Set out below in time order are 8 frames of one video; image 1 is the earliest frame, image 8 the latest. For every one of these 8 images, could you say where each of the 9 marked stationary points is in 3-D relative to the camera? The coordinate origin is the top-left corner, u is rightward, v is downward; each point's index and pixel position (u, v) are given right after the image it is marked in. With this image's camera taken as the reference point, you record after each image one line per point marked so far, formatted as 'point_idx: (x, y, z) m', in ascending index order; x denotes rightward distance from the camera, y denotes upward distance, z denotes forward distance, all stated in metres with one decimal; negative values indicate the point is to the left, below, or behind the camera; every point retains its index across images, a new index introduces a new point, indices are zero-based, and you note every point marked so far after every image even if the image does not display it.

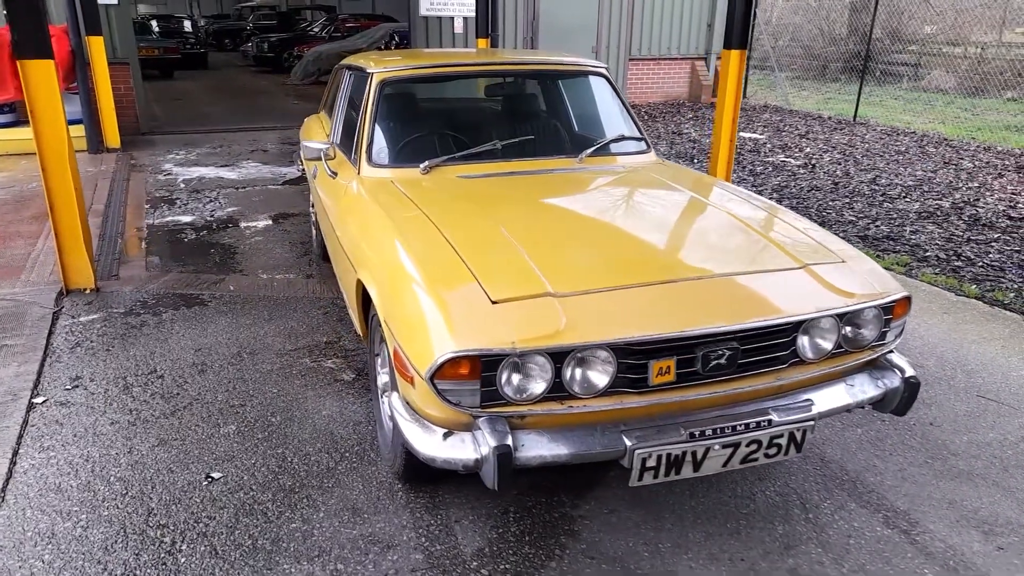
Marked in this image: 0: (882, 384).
0: (+1.2, -0.3, +2.4) m
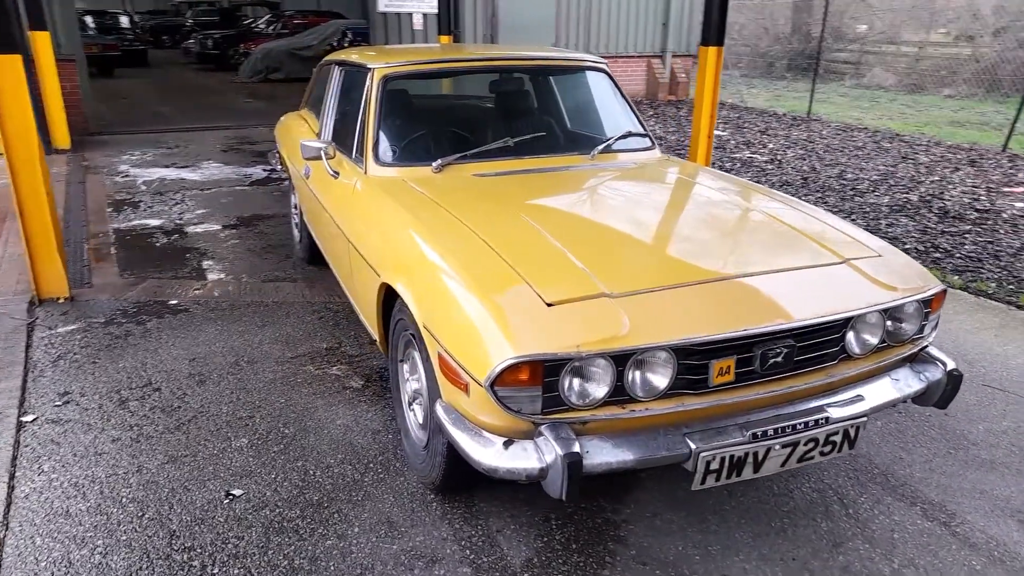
0: (+1.3, -0.3, +2.4) m
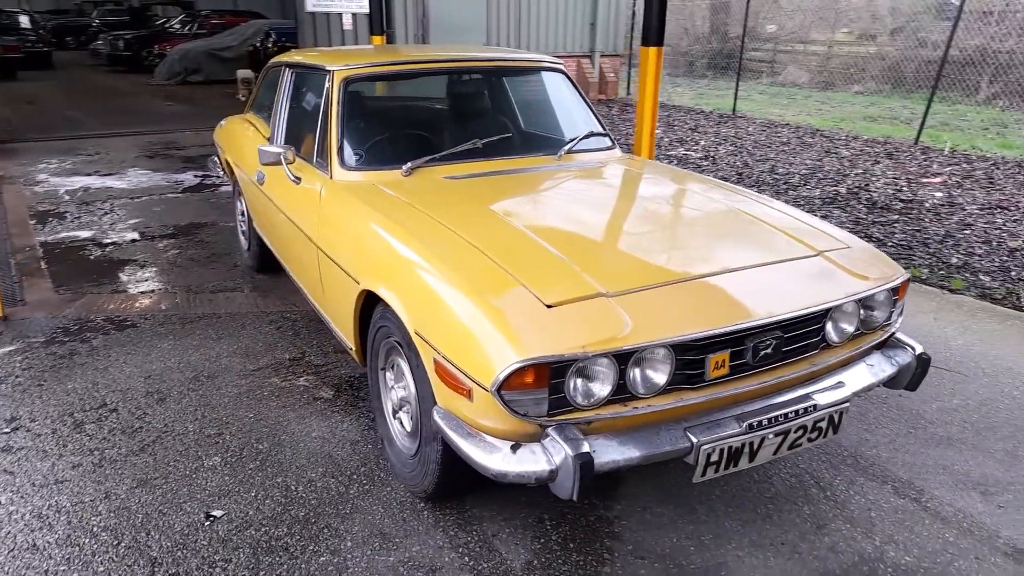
0: (+1.3, -0.2, +2.5) m
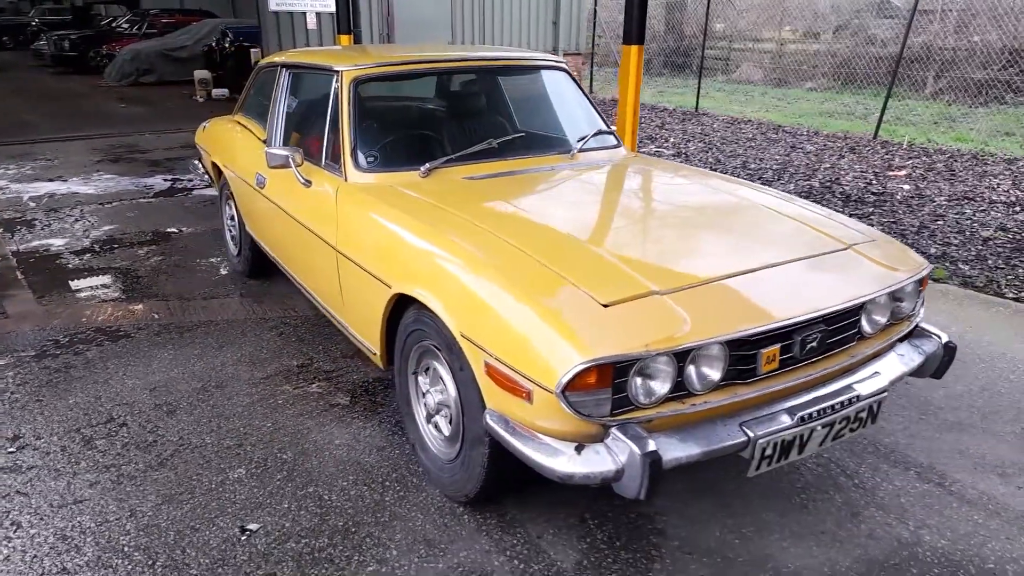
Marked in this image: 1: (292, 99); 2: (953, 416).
0: (+1.4, -0.2, +2.6) m
1: (-1.1, +1.0, +3.9) m
2: (+1.9, -0.5, +3.2) m
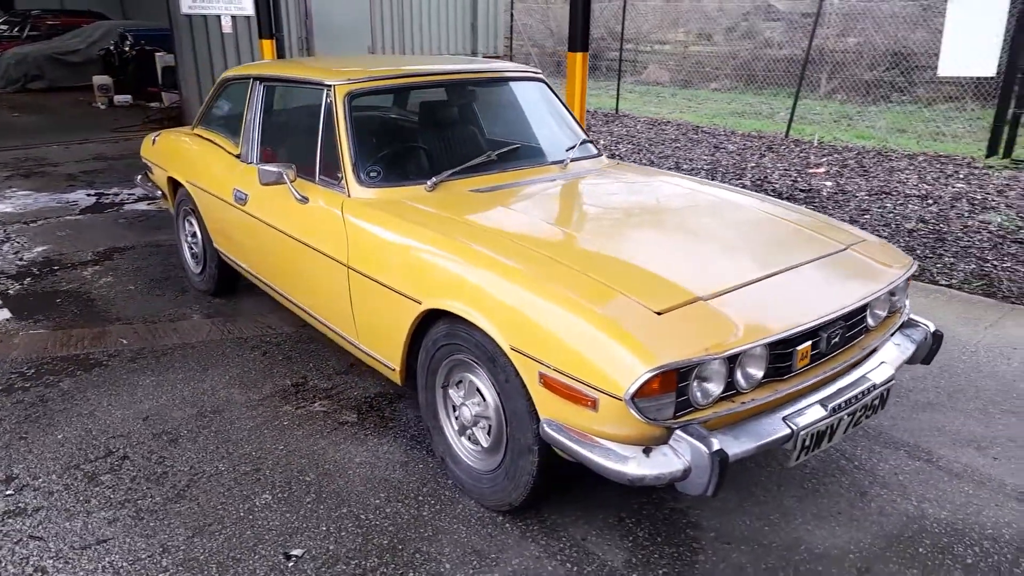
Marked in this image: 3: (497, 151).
0: (+1.5, -0.2, +2.8) m
1: (-1.2, +0.9, +3.9) m
2: (+1.9, -0.5, +3.5) m
3: (-0.1, +0.7, +3.6) m
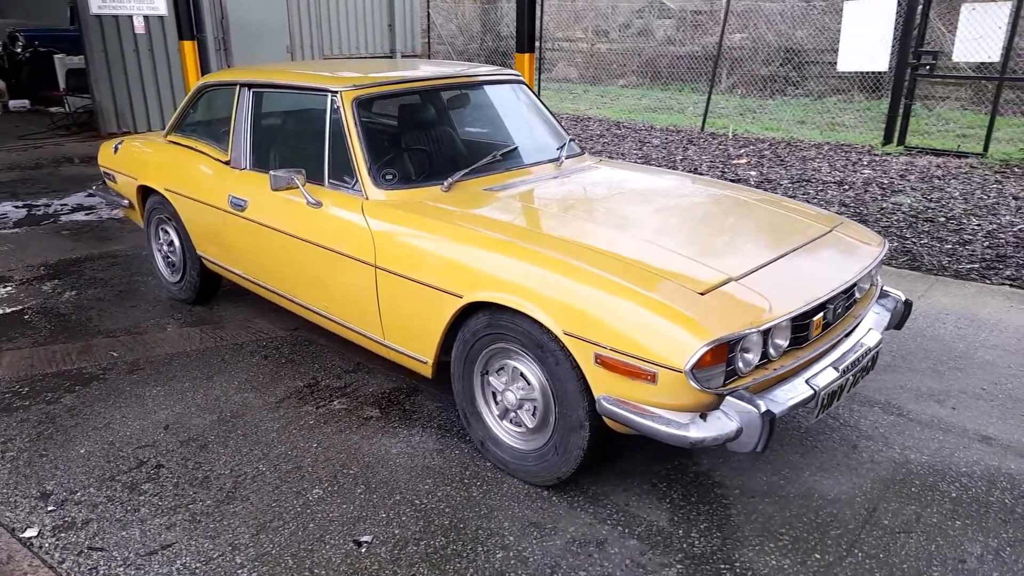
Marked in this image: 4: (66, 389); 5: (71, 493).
0: (+1.6, -0.1, +3.2) m
1: (-1.3, +0.9, +3.9) m
2: (+1.9, -0.4, +3.9) m
3: (-0.1, +0.7, +3.7) m
4: (-2.1, -0.5, +3.5) m
5: (-1.6, -0.8, +2.8) m
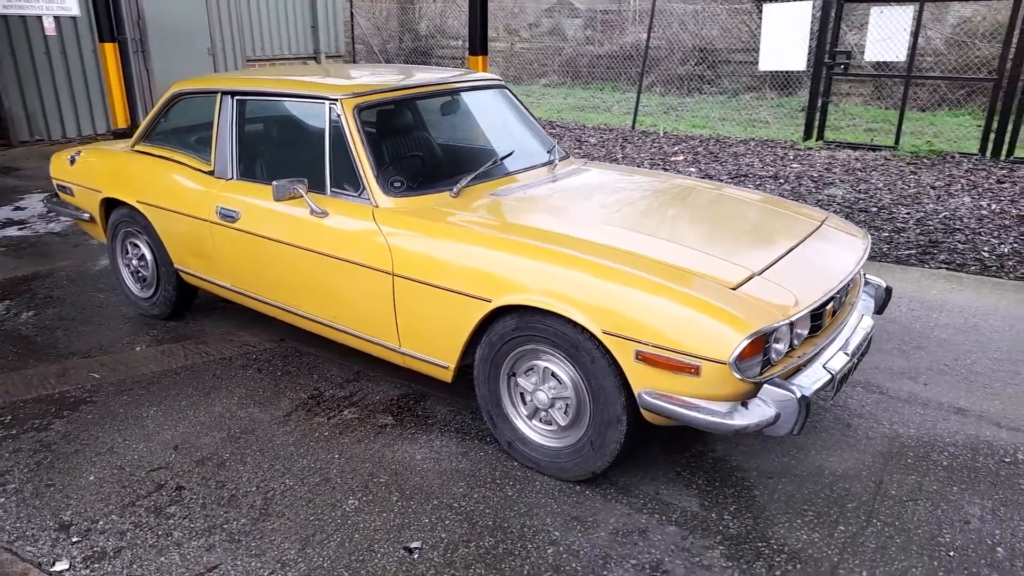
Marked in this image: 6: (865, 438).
0: (+1.7, 0.0, +3.4) m
1: (-1.4, +0.8, +3.8) m
2: (+1.9, -0.3, +4.2) m
3: (-0.2, +0.7, +3.8) m
4: (-2.1, -0.6, +3.4) m
5: (-1.5, -0.8, +2.6) m
6: (+1.5, -0.7, +3.2) m
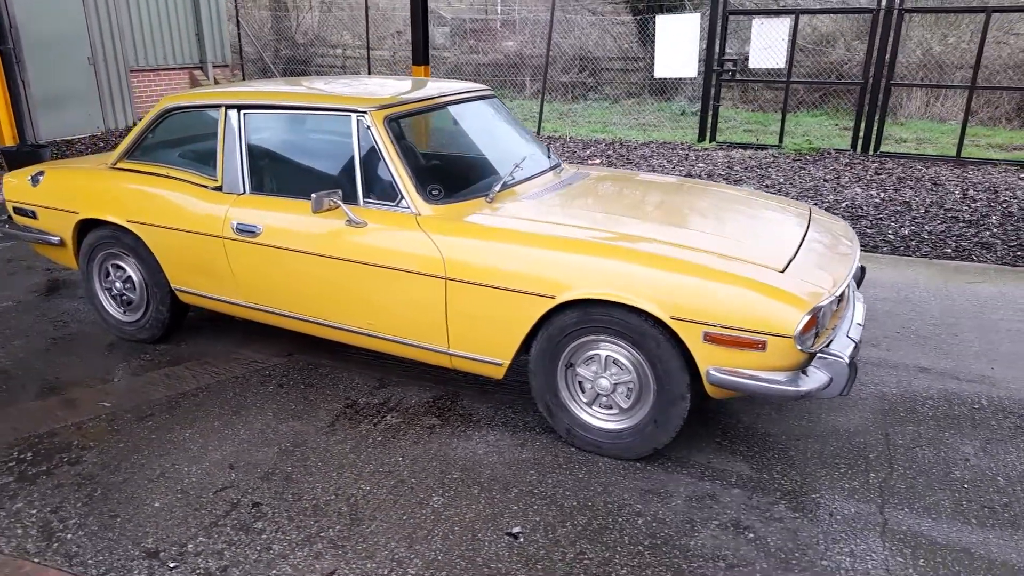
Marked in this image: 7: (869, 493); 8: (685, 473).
0: (+1.8, +0.1, +3.9) m
1: (-1.3, +0.7, +3.8) m
2: (+1.9, -0.2, +4.7) m
3: (-0.1, +0.7, +4.0) m
4: (-1.9, -0.7, +3.2) m
5: (-1.2, -0.9, +2.6) m
6: (+1.7, -0.6, +3.7) m
7: (+1.4, -0.8, +2.9) m
8: (+0.7, -0.8, +3.1) m
